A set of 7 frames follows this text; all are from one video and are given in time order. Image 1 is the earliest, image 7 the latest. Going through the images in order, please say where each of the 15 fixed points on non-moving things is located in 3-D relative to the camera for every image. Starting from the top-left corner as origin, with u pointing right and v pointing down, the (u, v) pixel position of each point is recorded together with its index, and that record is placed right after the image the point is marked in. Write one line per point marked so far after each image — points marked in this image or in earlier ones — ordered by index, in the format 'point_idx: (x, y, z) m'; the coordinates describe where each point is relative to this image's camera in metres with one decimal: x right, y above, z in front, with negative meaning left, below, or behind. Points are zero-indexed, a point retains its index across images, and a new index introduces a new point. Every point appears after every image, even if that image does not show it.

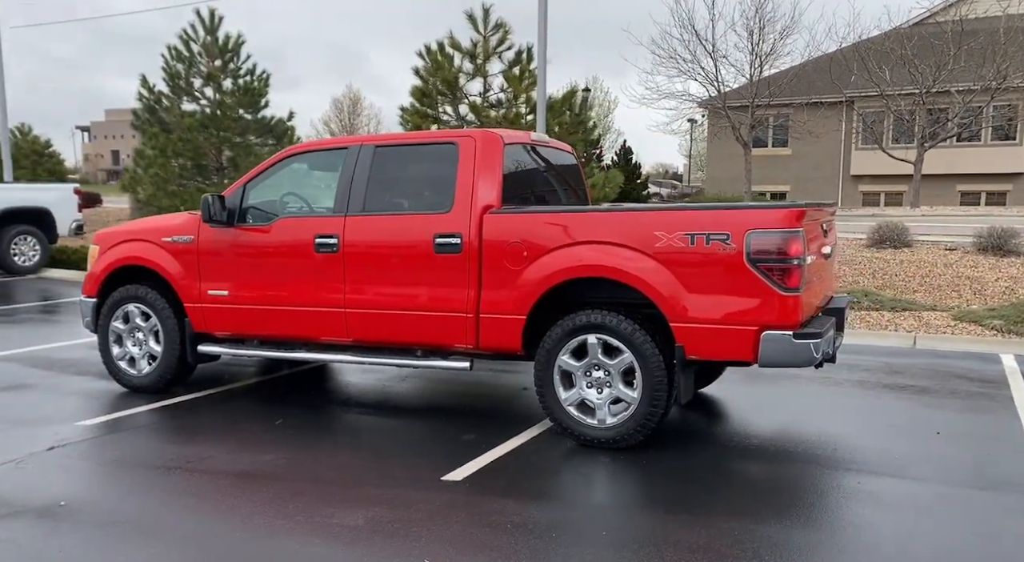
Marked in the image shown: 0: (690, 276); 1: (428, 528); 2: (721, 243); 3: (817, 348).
0: (+1.1, 0.0, +5.3) m
1: (-0.5, -1.2, +4.3) m
2: (+1.2, +0.2, +5.3) m
3: (+1.8, -0.4, +5.3) m
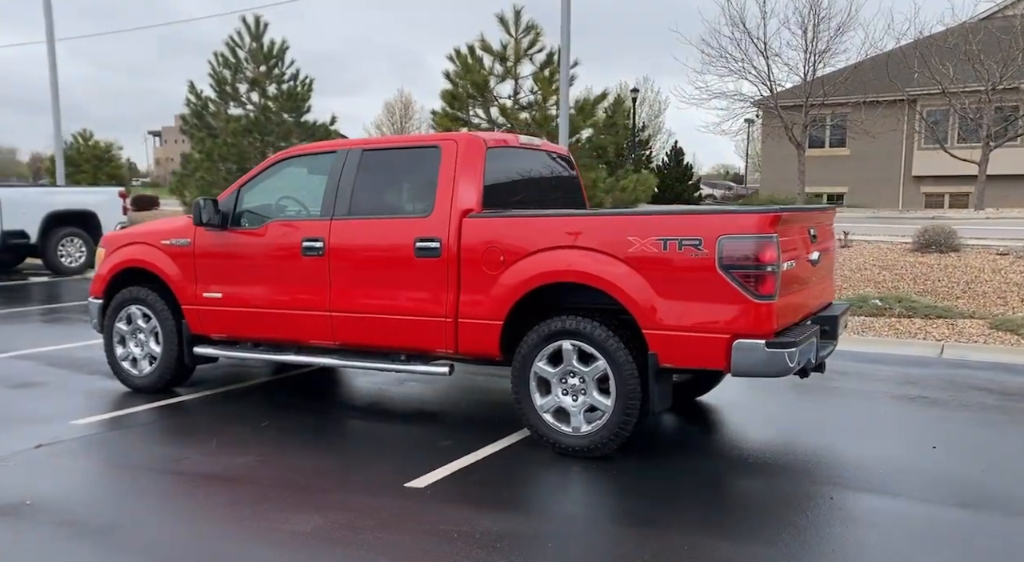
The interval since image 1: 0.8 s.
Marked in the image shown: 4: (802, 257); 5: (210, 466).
0: (+0.9, 0.0, +5.2) m
1: (-0.7, -1.3, +4.3) m
2: (+1.0, +0.2, +5.2) m
3: (+1.6, -0.4, +5.1) m
4: (+1.8, +0.1, +5.6) m
5: (-1.9, -1.2, +5.4) m
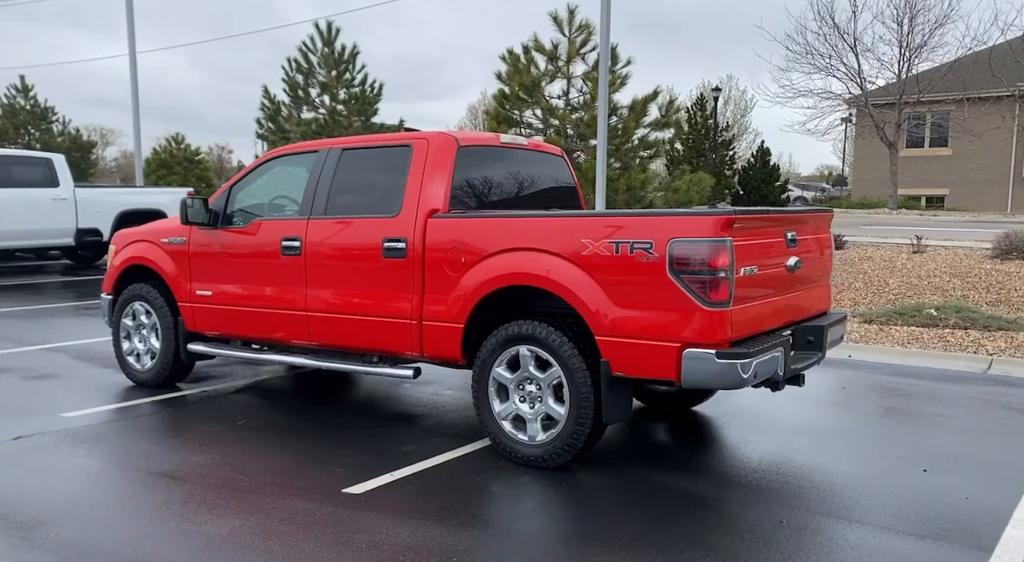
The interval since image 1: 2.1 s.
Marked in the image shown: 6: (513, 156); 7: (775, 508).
0: (+0.6, 0.0, +5.0) m
1: (-1.2, -1.3, +4.3) m
2: (+0.7, +0.2, +4.9) m
3: (+1.3, -0.5, +4.8) m
4: (+1.6, +0.1, +5.2) m
5: (-2.2, -1.2, +5.5) m
6: (+0.4, +0.9, +7.1) m
7: (+1.4, -1.2, +4.9) m
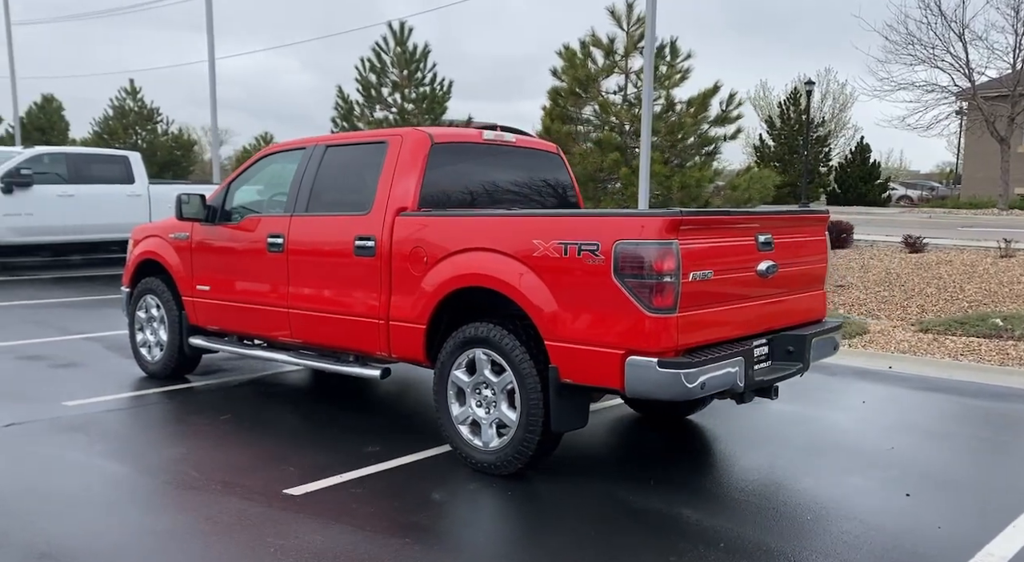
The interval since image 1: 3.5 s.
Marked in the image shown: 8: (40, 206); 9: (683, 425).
0: (+0.3, 0.0, +4.8) m
1: (-1.6, -1.3, +4.3) m
2: (+0.4, +0.1, +4.7) m
3: (+0.9, -0.5, +4.5) m
4: (+1.3, +0.1, +4.9) m
5: (-2.4, -1.1, +5.6) m
6: (+0.4, +0.9, +6.9) m
7: (+1.1, -1.3, +4.6) m
8: (-7.2, +1.1, +13.5) m
9: (+1.3, -1.1, +6.6) m
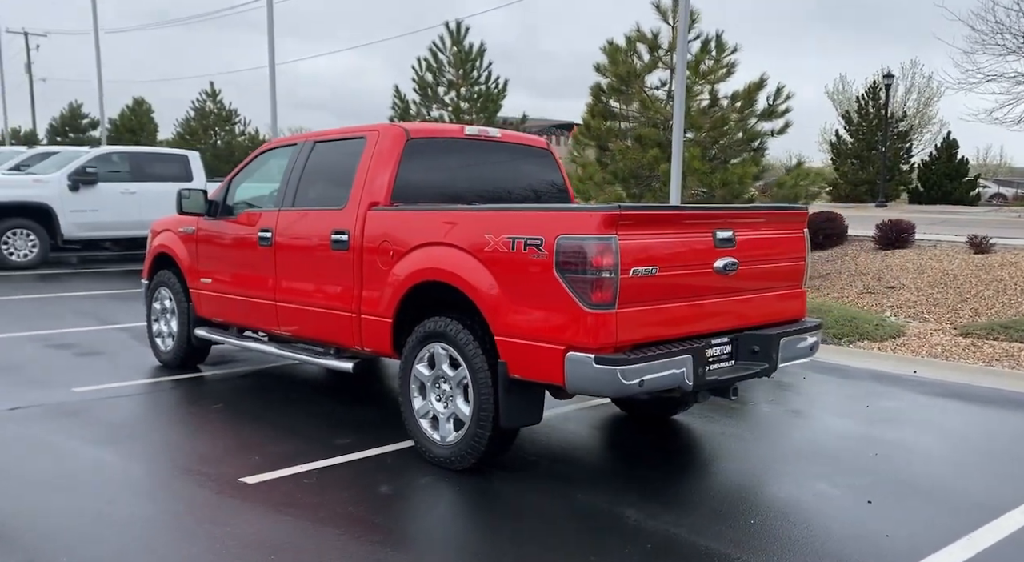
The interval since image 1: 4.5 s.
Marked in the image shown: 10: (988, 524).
0: (0.0, 0.0, +4.7) m
1: (-1.9, -1.2, +4.5) m
2: (+0.1, +0.2, +4.6) m
3: (+0.6, -0.5, +4.4) m
4: (+1.0, +0.1, +4.8) m
5: (-2.6, -1.1, +5.9) m
6: (+0.3, +1.0, +6.8) m
7: (+0.7, -1.3, +4.5) m
8: (-6.6, +1.3, +14.2) m
9: (+1.2, -1.0, +6.4) m
10: (+2.4, -1.2, +4.5) m
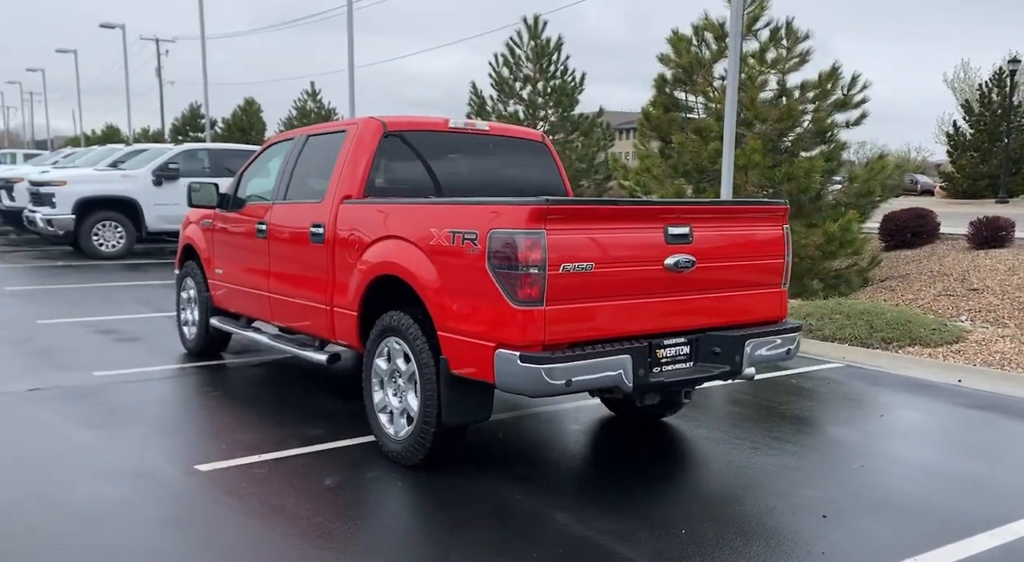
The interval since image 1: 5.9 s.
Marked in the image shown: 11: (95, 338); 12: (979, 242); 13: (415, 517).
0: (-0.3, 0.0, +4.6) m
1: (-2.3, -1.2, +4.6) m
2: (-0.2, +0.2, +4.5) m
3: (+0.2, -0.5, +4.2) m
4: (+0.7, +0.1, +4.5) m
5: (-2.8, -1.0, +6.1) m
6: (+0.3, +1.0, +6.6) m
7: (+0.4, -1.2, +4.2) m
8: (-5.5, +1.4, +14.8) m
9: (+1.0, -1.0, +6.1) m
10: (+2.0, -1.2, +4.0) m
11: (-4.1, -0.6, +8.6) m
12: (+7.2, +0.6, +13.5) m
13: (-0.5, -1.2, +4.5) m
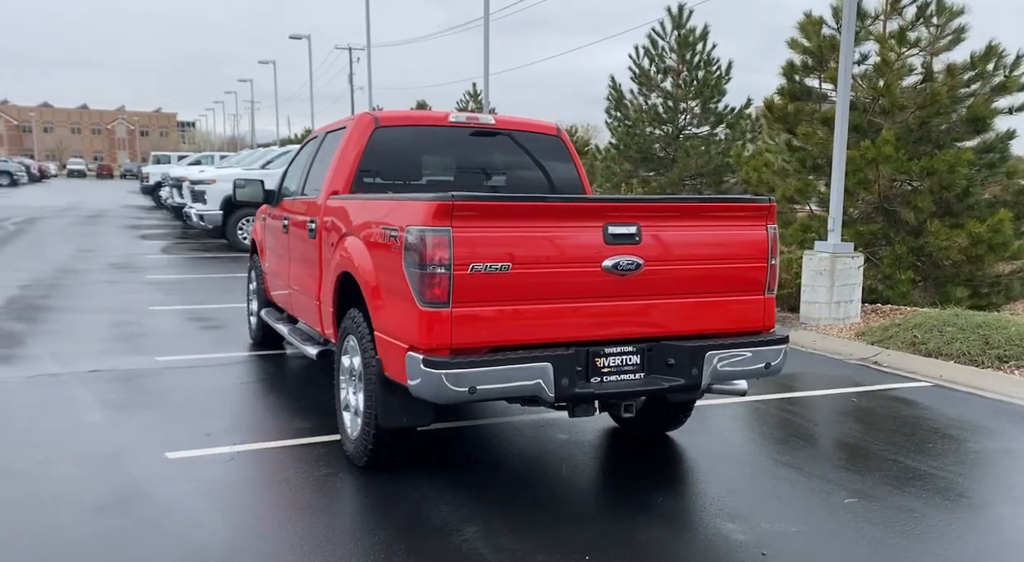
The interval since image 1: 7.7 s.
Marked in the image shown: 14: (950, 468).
0: (-0.6, 0.0, +4.4) m
1: (-2.6, -1.1, +4.8) m
2: (-0.6, +0.2, +4.2) m
3: (-0.3, -0.4, +3.9) m
4: (+0.3, +0.1, +4.1) m
5: (-2.7, -0.9, +6.4) m
6: (+0.4, +1.0, +6.2) m
7: (-0.1, -1.2, +3.9) m
8: (-3.4, +1.5, +15.5) m
9: (+1.0, -1.0, +5.5) m
10: (+1.5, -1.3, +3.3) m
11: (-3.4, -0.5, +9.2) m
12: (+8.7, +0.5, +11.4) m
13: (-0.8, -1.2, +4.4) m
14: (+2.6, -1.1, +5.0) m
